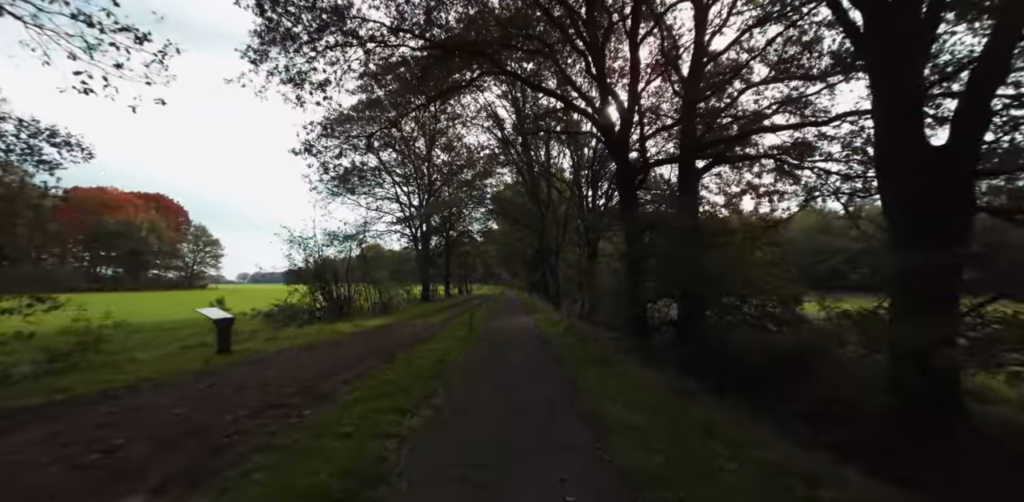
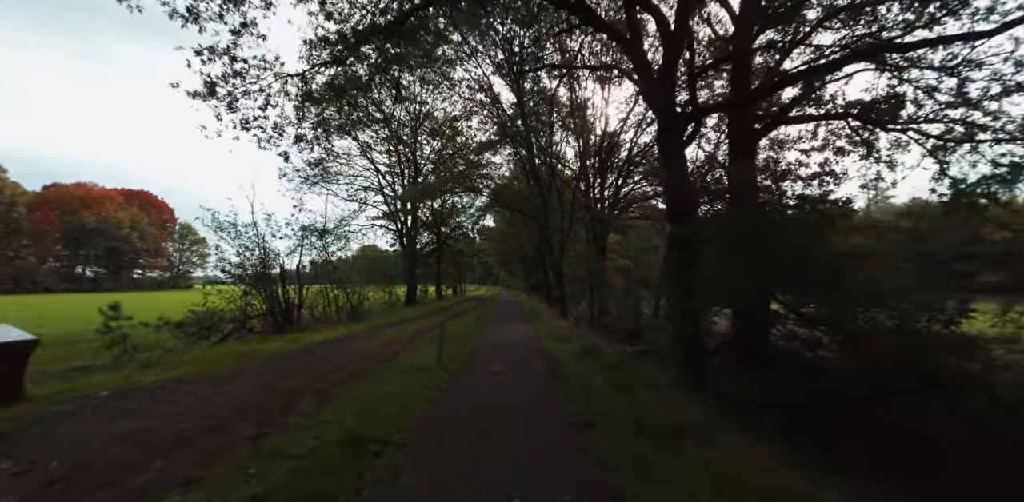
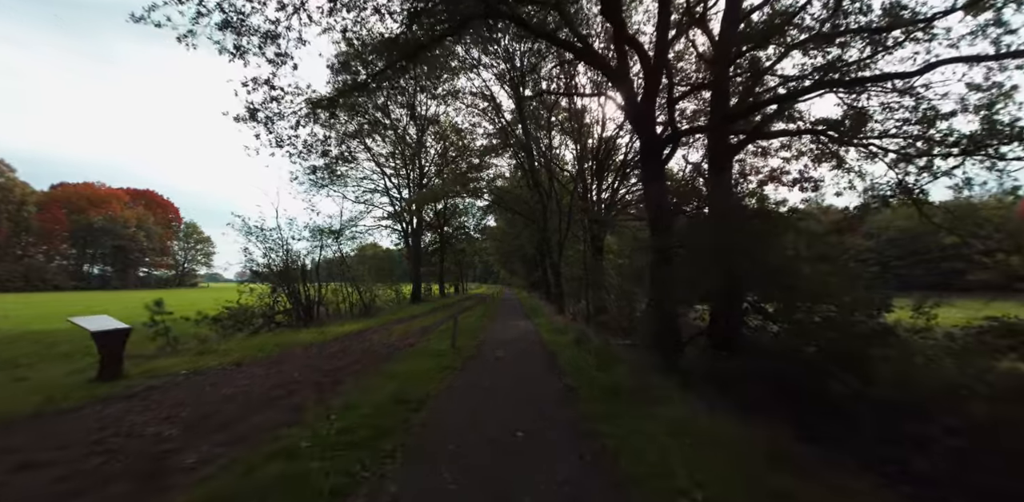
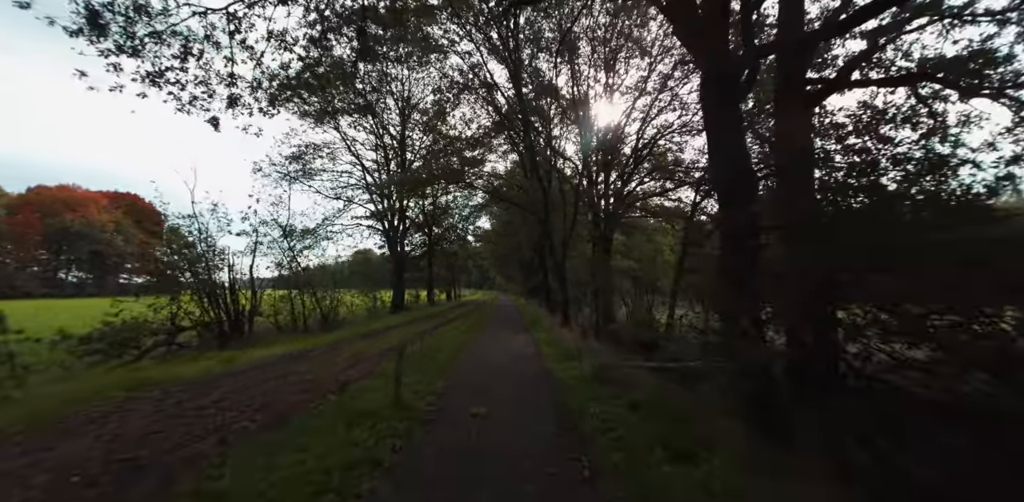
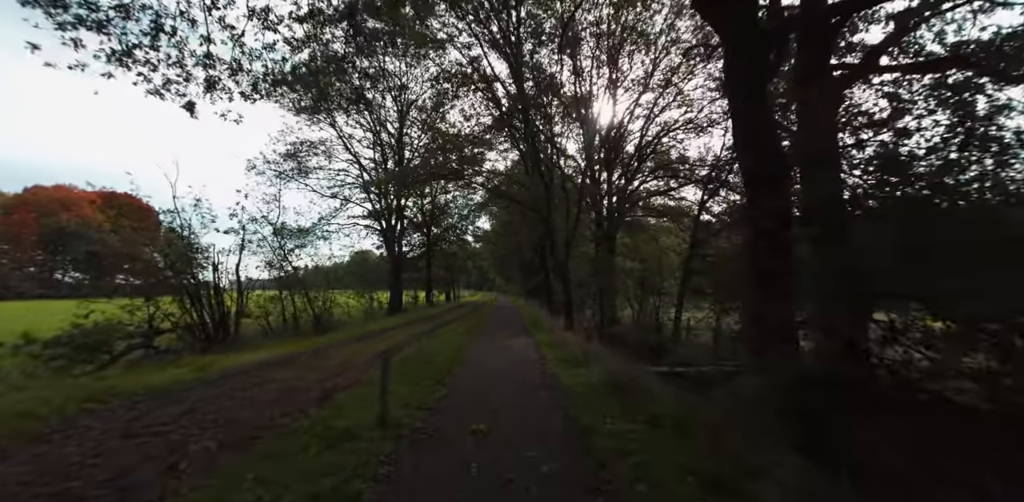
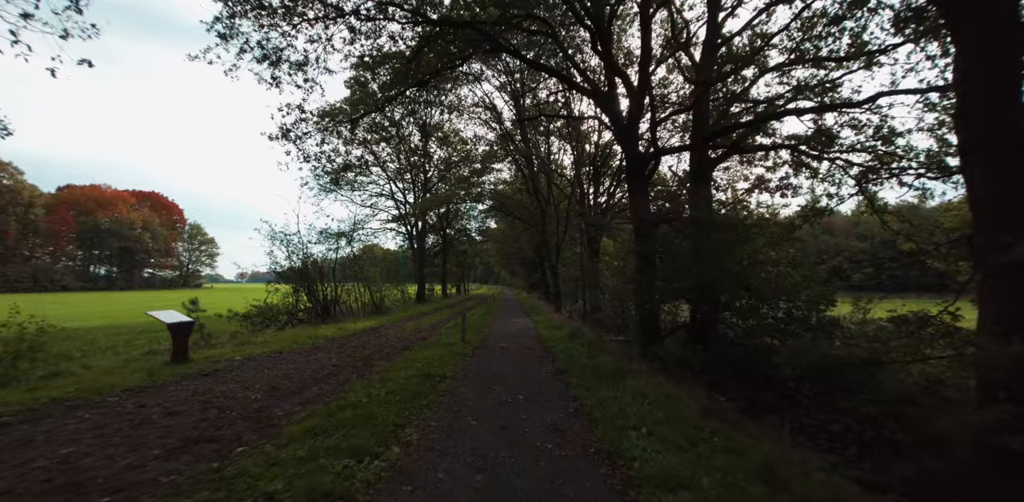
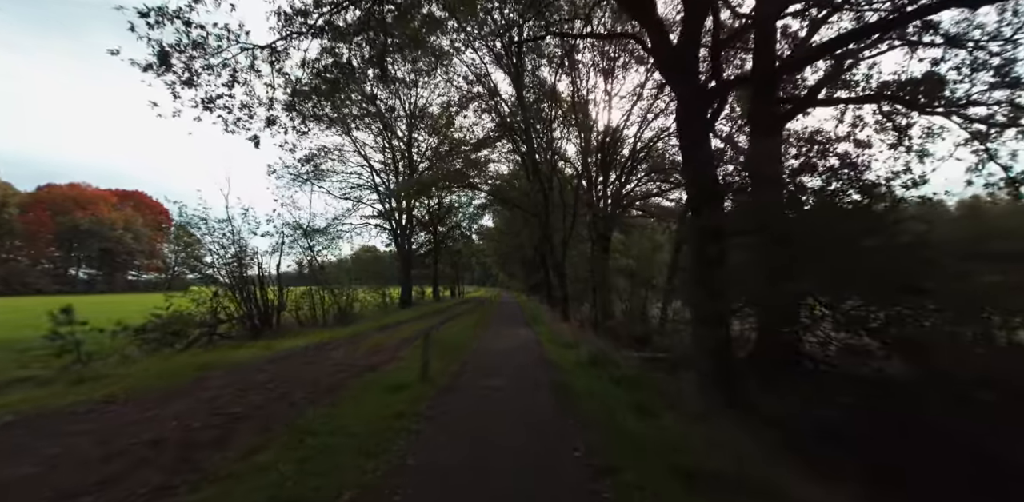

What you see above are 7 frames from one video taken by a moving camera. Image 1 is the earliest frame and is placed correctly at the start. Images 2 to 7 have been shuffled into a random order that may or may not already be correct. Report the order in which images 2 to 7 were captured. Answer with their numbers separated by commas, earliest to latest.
6, 3, 2, 7, 4, 5
